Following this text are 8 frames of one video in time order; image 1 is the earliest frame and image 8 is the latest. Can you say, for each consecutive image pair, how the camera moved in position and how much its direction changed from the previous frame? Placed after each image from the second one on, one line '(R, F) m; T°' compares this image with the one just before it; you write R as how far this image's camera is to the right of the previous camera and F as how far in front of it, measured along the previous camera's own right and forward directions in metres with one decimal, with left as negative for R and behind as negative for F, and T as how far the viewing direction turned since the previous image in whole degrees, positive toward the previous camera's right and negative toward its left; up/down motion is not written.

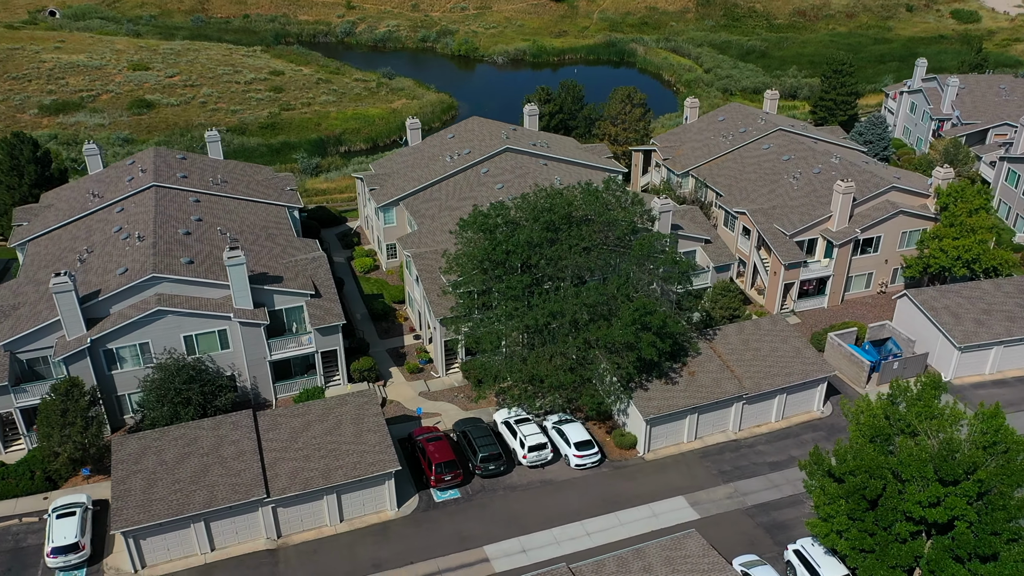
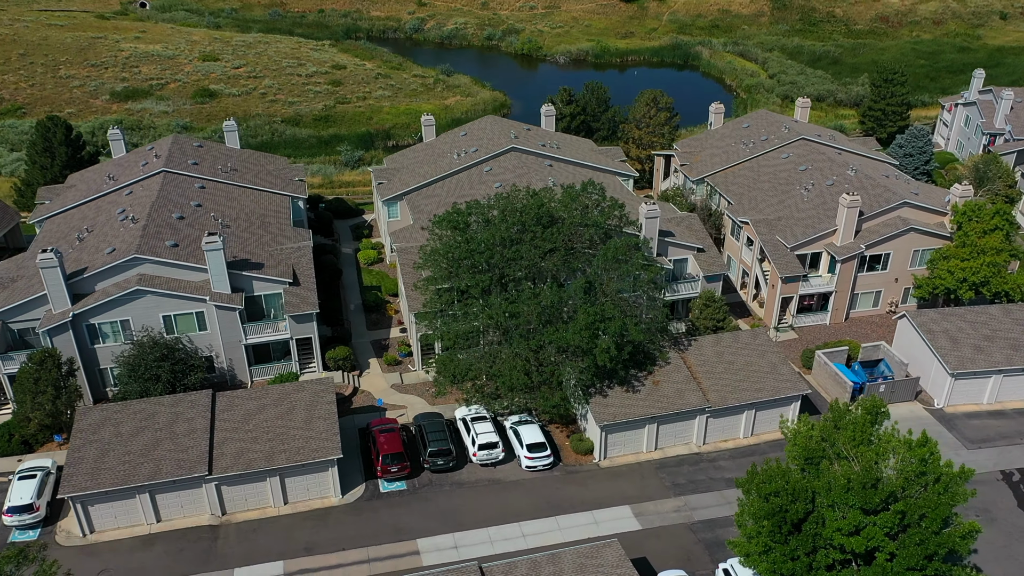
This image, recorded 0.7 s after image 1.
(+4.5, +0.1) m; -6°
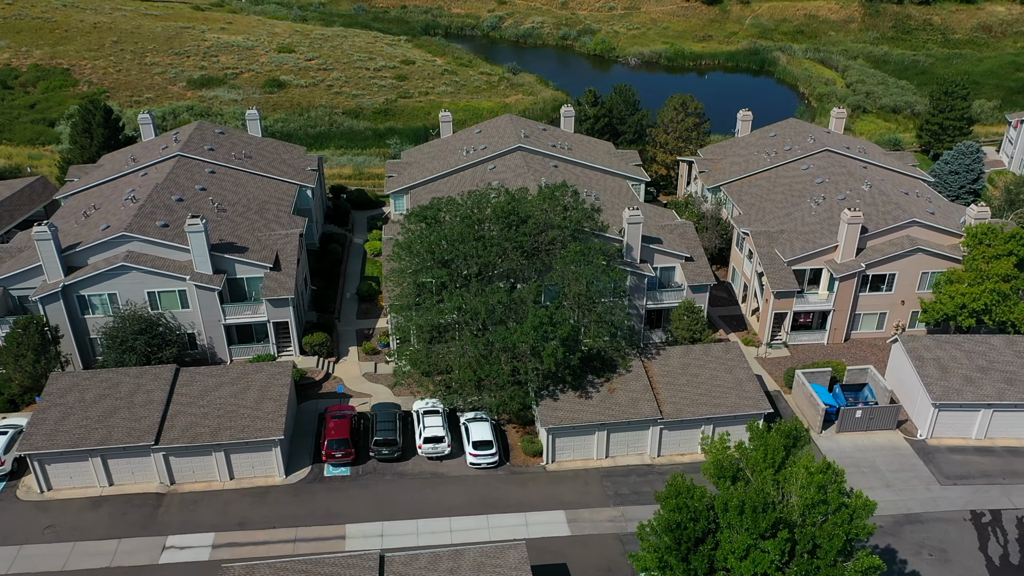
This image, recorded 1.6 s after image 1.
(+5.2, +0.2) m; -6°
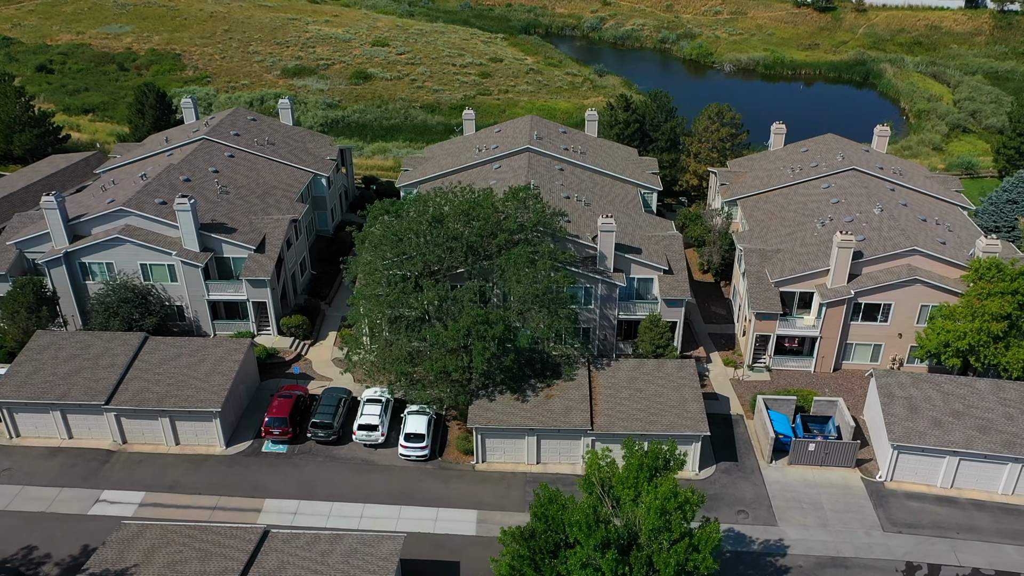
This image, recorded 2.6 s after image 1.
(+6.8, +0.3) m; -8°
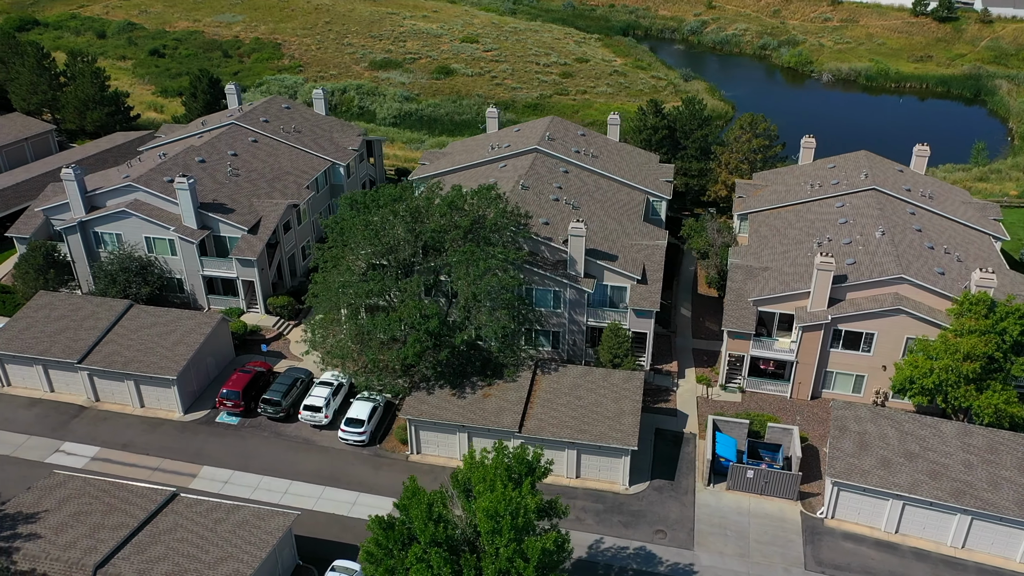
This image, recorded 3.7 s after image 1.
(+6.7, +0.3) m; -8°
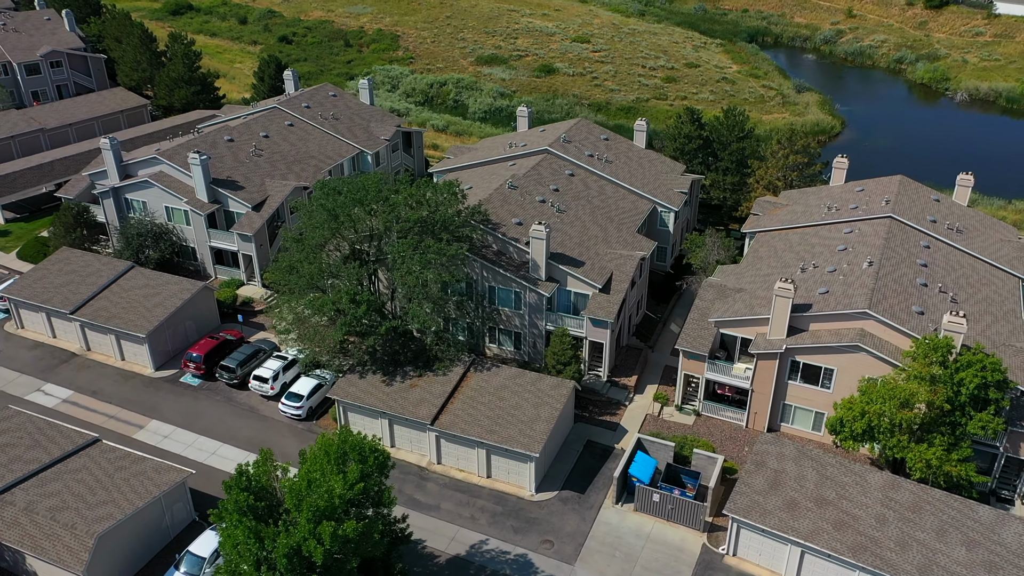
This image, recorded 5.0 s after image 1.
(+8.3, +0.5) m; -10°
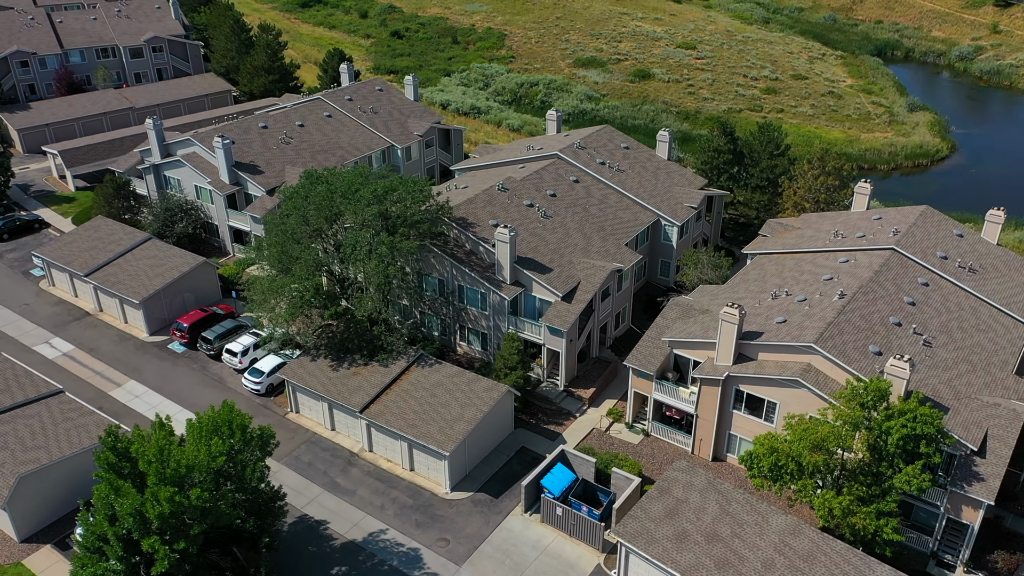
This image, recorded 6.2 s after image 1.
(+7.6, +0.4) m; -9°
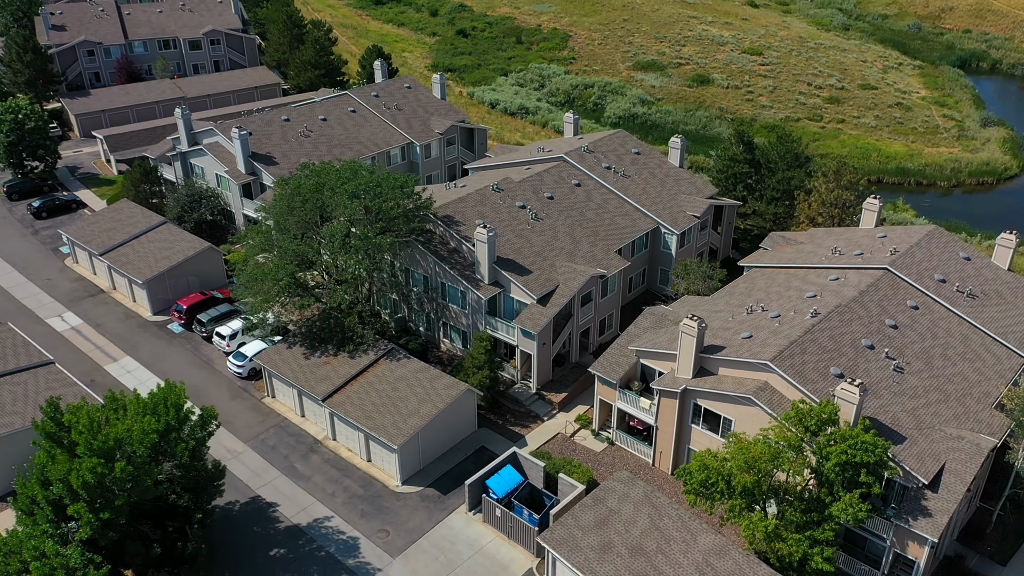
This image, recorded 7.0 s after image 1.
(+4.6, +0.1) m; -6°
